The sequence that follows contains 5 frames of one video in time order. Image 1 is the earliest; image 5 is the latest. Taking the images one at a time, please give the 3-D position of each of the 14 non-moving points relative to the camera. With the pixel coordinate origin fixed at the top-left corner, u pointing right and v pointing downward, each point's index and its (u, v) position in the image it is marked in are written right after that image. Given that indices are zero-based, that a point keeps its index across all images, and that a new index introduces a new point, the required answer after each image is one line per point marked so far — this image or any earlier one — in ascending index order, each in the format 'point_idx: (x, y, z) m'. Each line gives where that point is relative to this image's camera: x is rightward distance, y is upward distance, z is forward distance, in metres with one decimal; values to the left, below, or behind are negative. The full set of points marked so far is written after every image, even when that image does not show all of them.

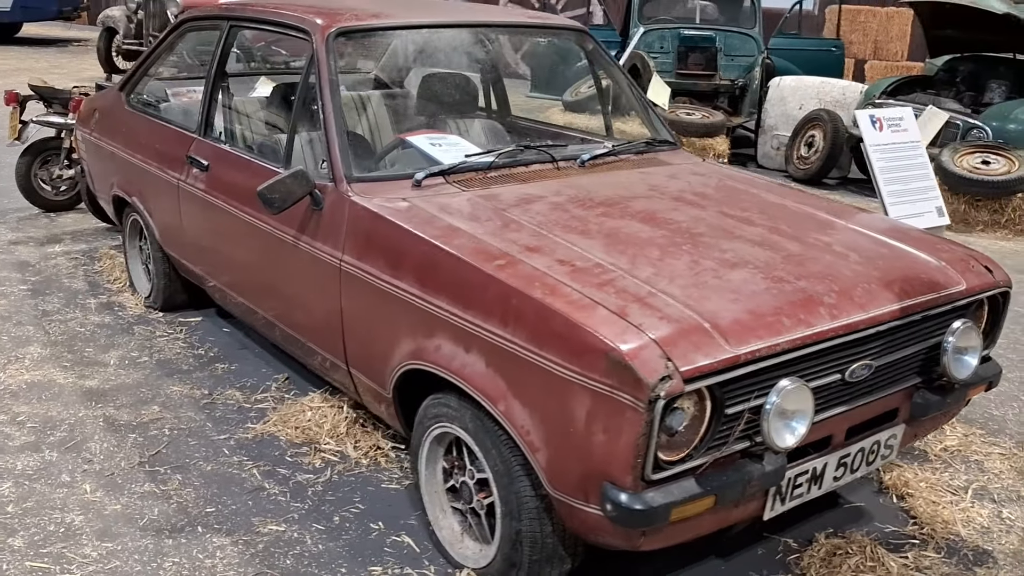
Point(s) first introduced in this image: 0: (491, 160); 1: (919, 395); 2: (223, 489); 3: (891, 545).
0: (-0.1, +0.4, +3.0) m
1: (+1.1, -0.3, +2.5) m
2: (-0.8, -0.6, +2.9) m
3: (+1.1, -0.7, +2.7) m
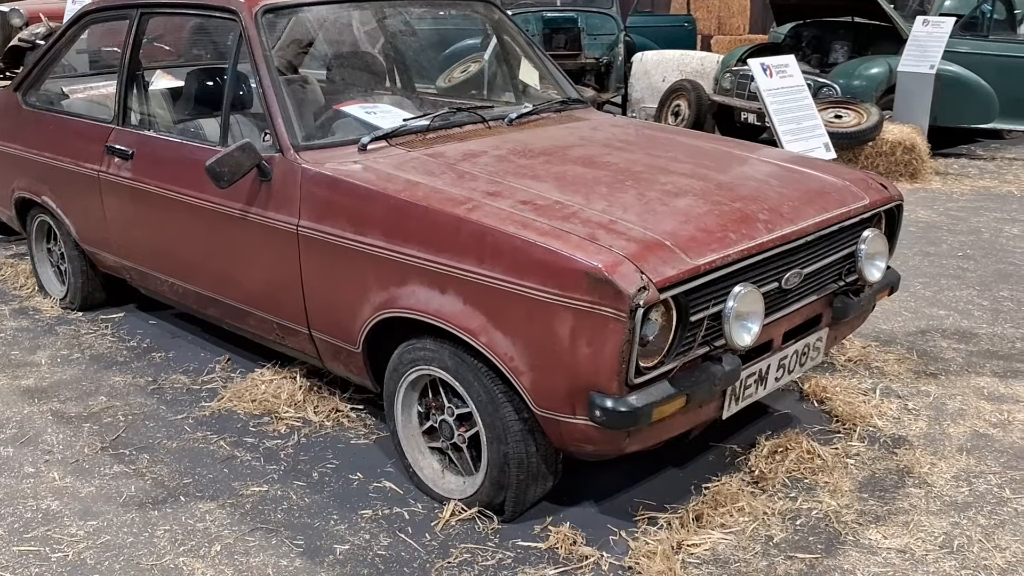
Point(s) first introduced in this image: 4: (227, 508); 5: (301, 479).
0: (-0.3, +0.5, +3.1) m
1: (+0.9, 0.0, +2.8) m
2: (-0.9, -0.5, +2.9) m
3: (+1.0, -0.5, +3.0) m
4: (-0.8, -0.6, +2.6) m
5: (-0.6, -0.5, +2.8) m
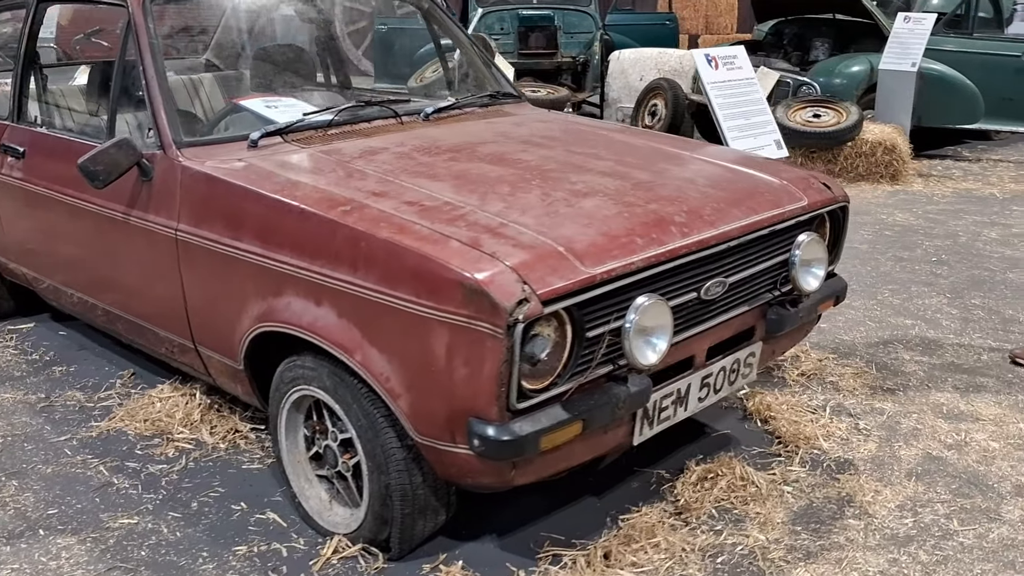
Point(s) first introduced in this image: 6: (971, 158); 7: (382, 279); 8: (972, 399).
0: (-0.5, +0.5, +2.9) m
1: (+0.7, -0.1, +2.6) m
2: (-1.2, -0.5, +2.6) m
3: (+0.7, -0.5, +2.8) m
4: (-1.0, -0.6, +2.4) m
5: (-0.9, -0.6, +2.5) m
6: (+3.5, +1.0, +7.5) m
7: (-0.3, 0.0, +2.1) m
8: (+1.5, -0.4, +3.2) m
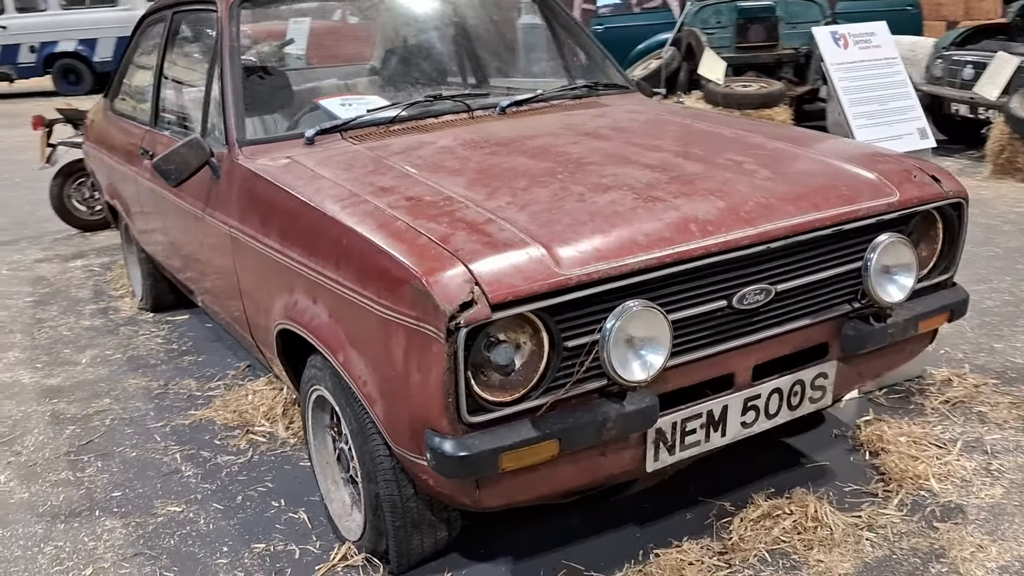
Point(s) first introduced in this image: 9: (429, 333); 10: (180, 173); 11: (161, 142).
0: (-0.3, +0.5, +2.8) m
1: (+0.8, -0.1, +2.2) m
2: (-1.1, -0.5, +2.8) m
3: (+0.8, -0.5, +2.4) m
4: (-1.0, -0.6, +2.5) m
5: (-0.8, -0.6, +2.6) m
6: (+4.8, +0.9, +6.2) m
7: (-0.3, 0.0, +1.9) m
8: (+1.7, -0.4, +2.6) m
9: (-0.1, -0.1, +1.7) m
10: (-0.9, +0.3, +2.7) m
11: (-1.2, +0.5, +3.4) m
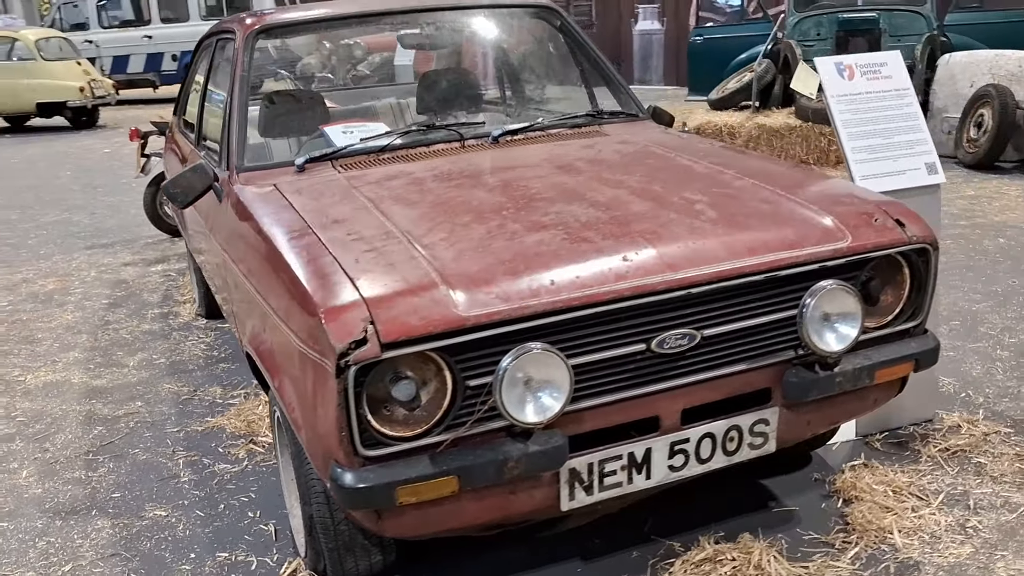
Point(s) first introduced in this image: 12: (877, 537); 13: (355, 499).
0: (-0.4, +0.4, +2.9) m
1: (+0.6, -0.2, +2.1) m
2: (-1.1, -0.6, +3.0) m
3: (+0.7, -0.6, +2.3) m
4: (-1.1, -0.7, +2.6) m
5: (-0.9, -0.6, +2.7) m
6: (+5.2, +0.6, +5.5) m
7: (-0.5, 0.0, +2.0) m
8: (+1.6, -0.5, +2.4) m
9: (-0.3, -0.1, +1.8) m
10: (-1.0, +0.3, +2.9) m
11: (-1.2, +0.5, +3.7) m
12: (+0.9, -0.6, +2.3) m
13: (-0.3, -0.4, +1.8) m
